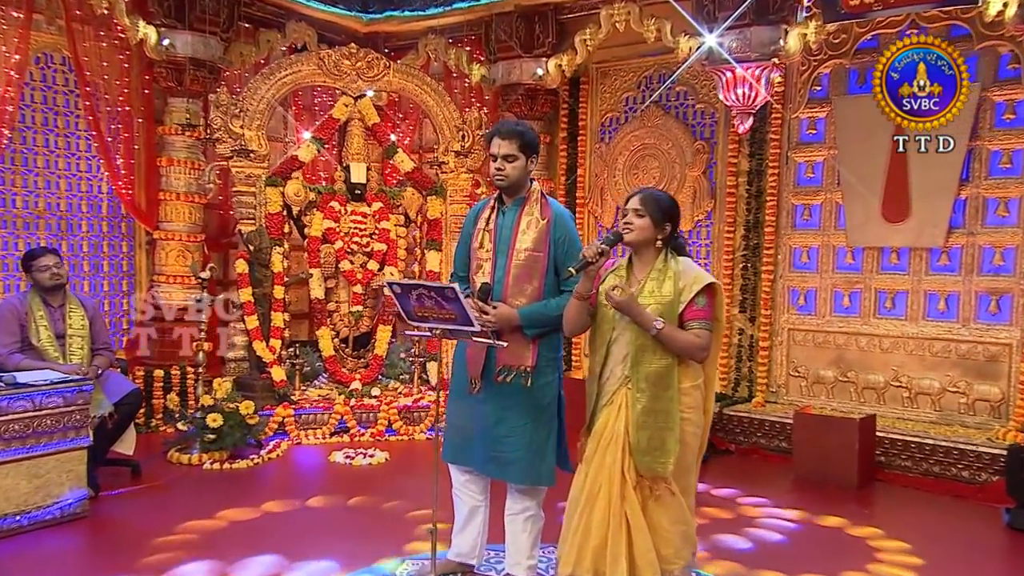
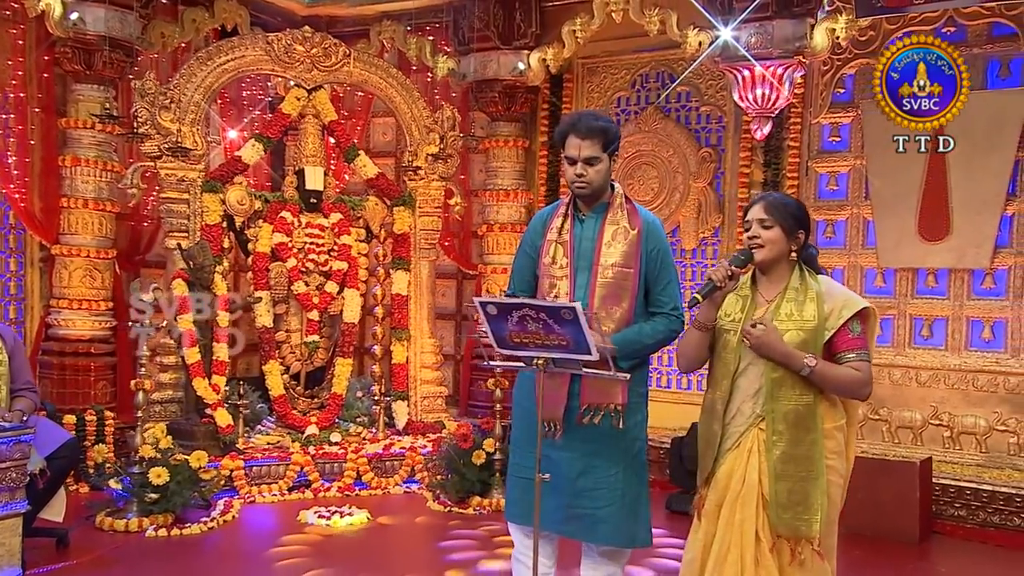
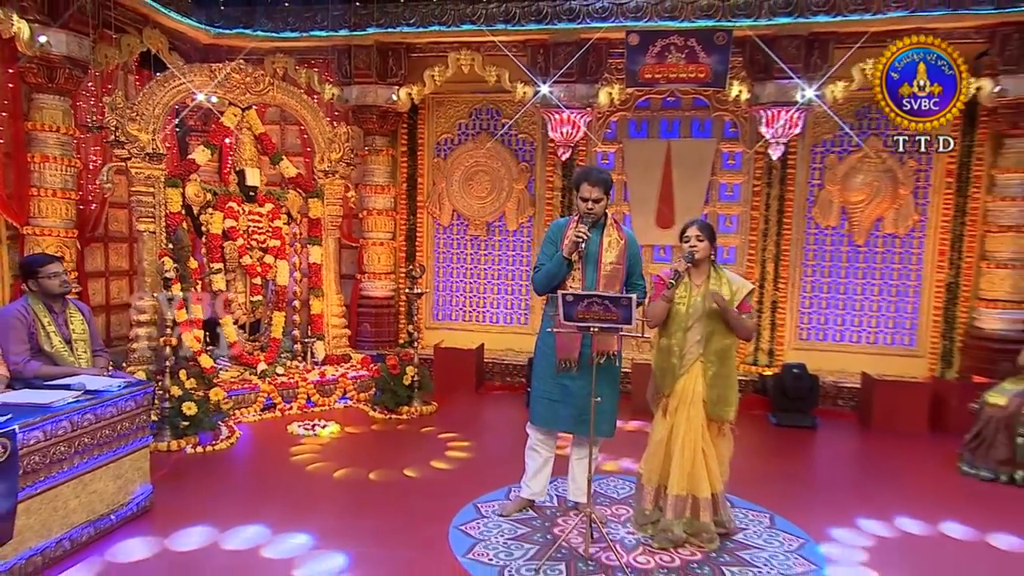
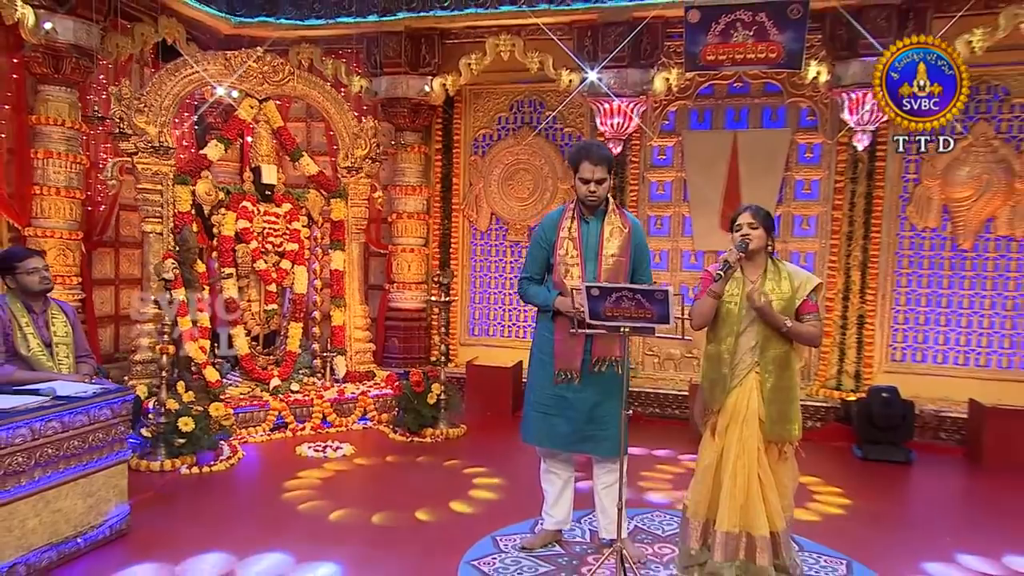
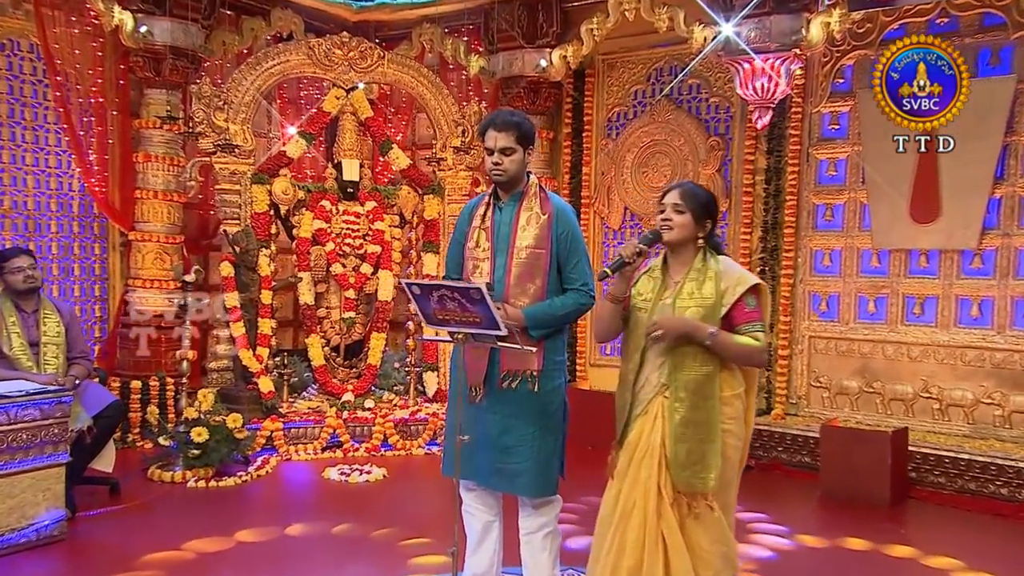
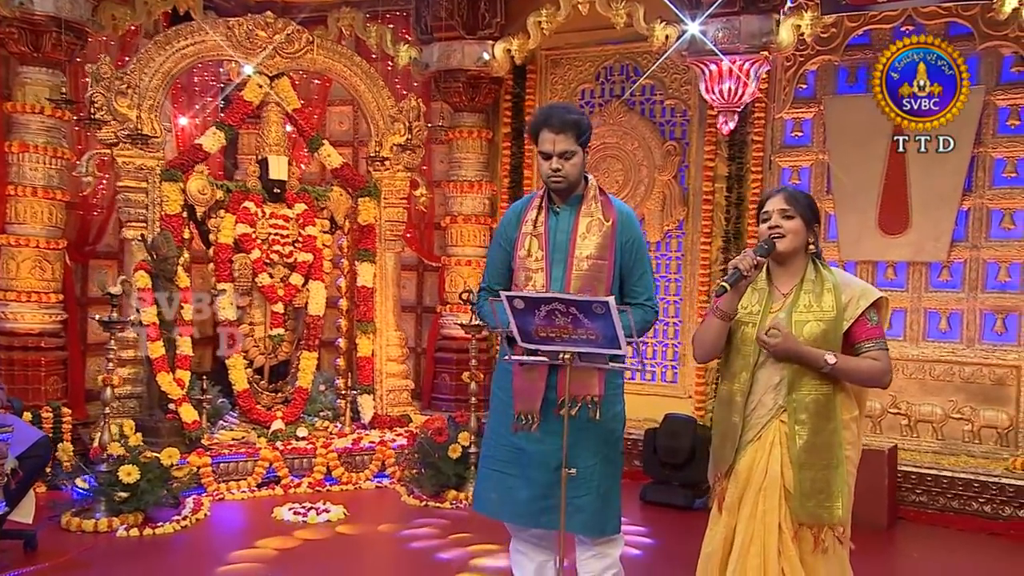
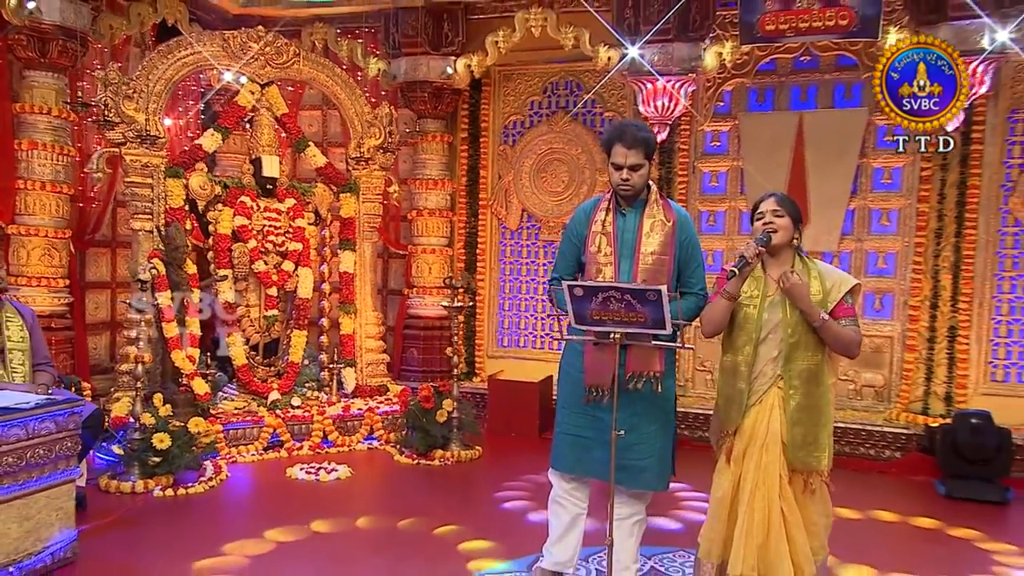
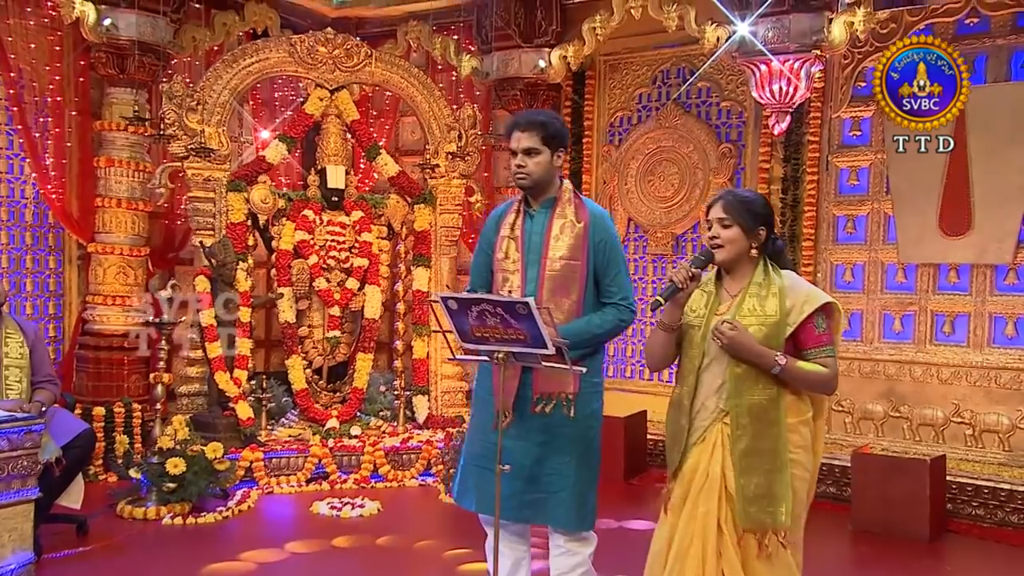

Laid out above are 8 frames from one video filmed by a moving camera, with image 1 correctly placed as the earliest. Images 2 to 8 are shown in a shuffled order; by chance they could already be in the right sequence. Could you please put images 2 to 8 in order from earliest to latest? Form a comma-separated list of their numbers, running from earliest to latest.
5, 8, 2, 6, 7, 4, 3
